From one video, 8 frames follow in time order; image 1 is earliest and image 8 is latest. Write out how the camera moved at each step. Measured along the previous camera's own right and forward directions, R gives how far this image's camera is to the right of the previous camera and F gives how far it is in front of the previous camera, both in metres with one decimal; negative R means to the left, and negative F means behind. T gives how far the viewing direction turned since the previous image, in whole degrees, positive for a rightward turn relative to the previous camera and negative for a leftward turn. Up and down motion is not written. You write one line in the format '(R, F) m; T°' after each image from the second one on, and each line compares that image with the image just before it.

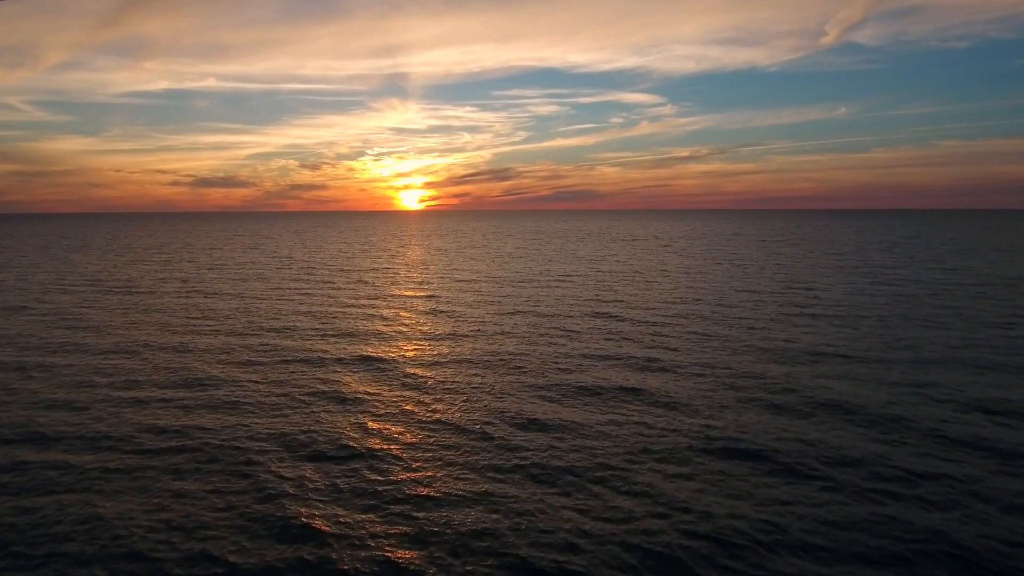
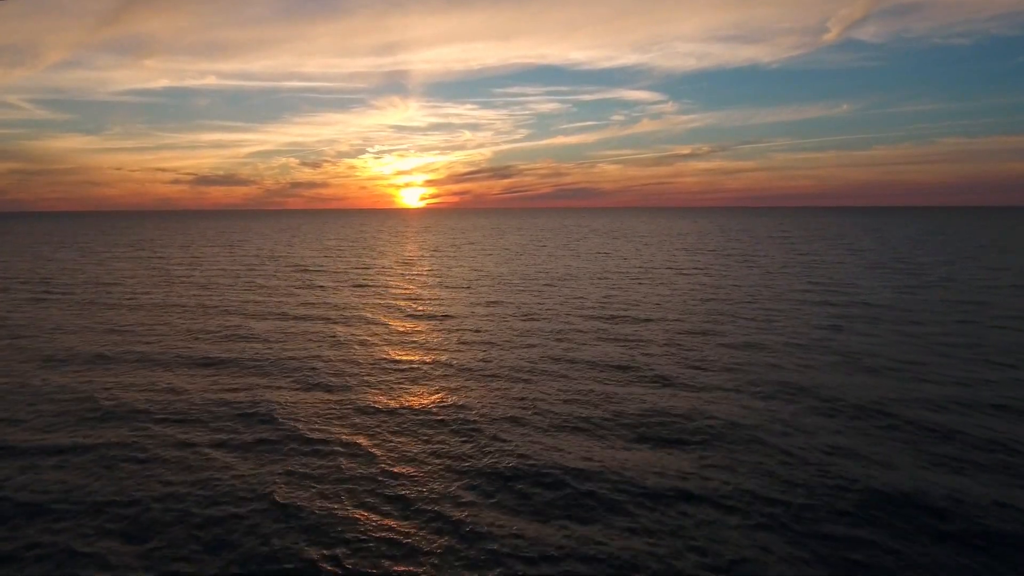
(+0.8, +6.4) m; 0°
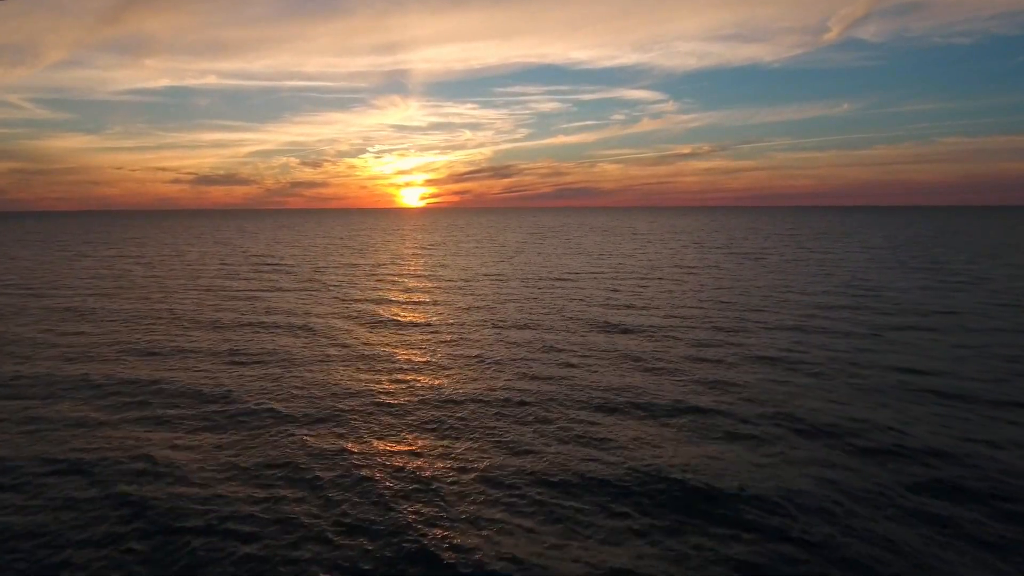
(+0.3, +3.8) m; 0°
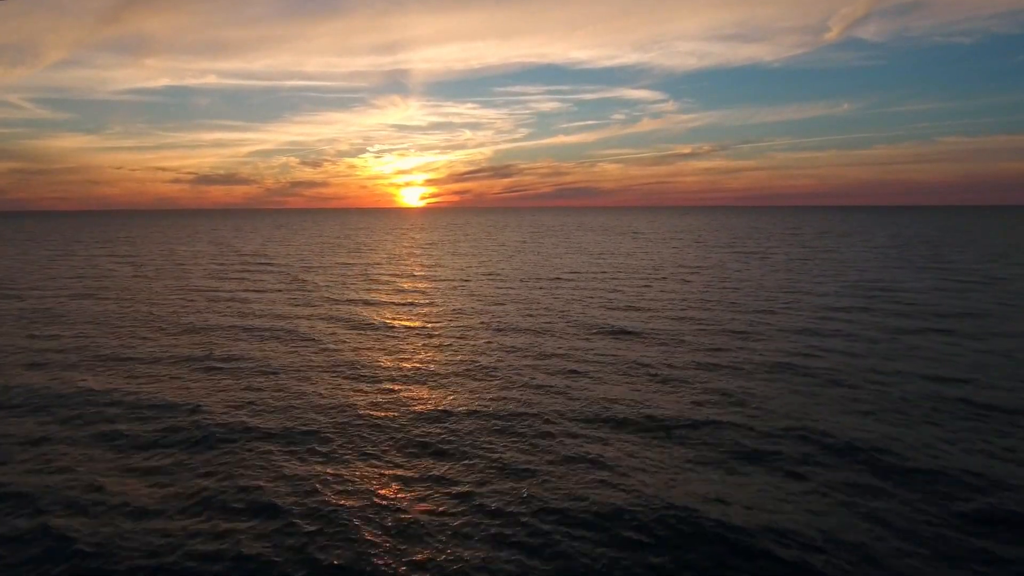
(+1.2, -4.2) m; 0°
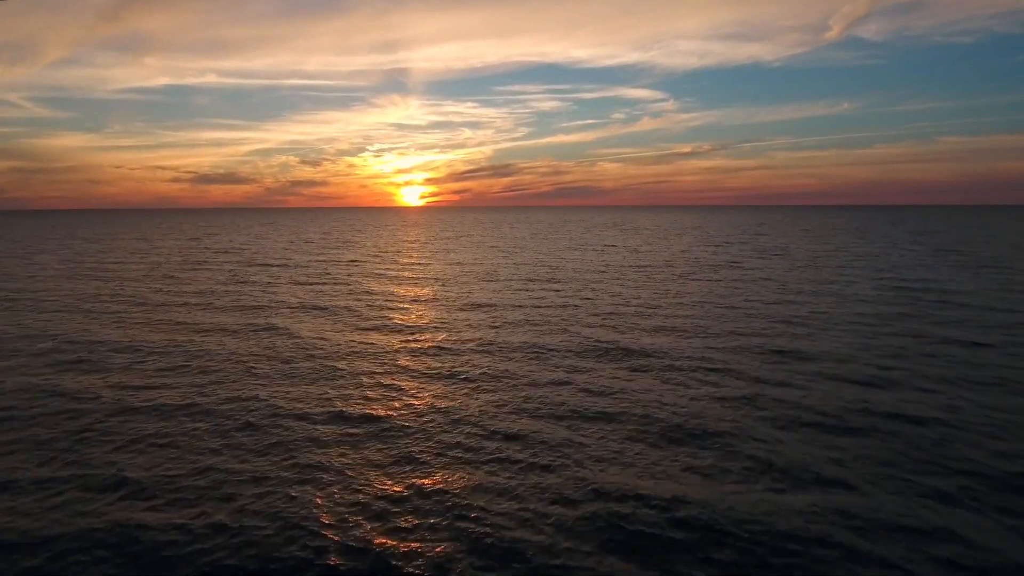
(+0.4, +5.4) m; 0°
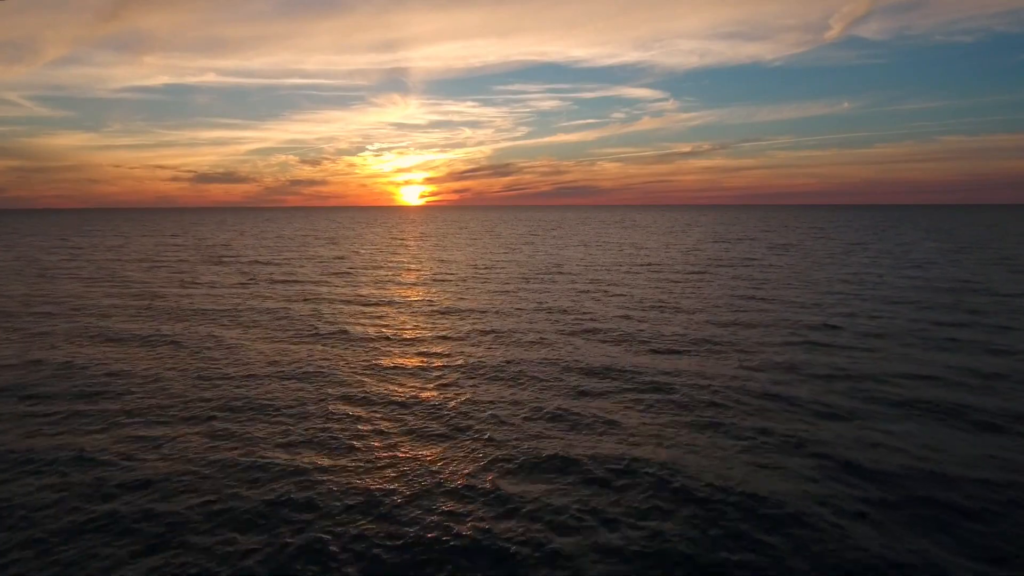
(+0.1, +3.5) m; 0°
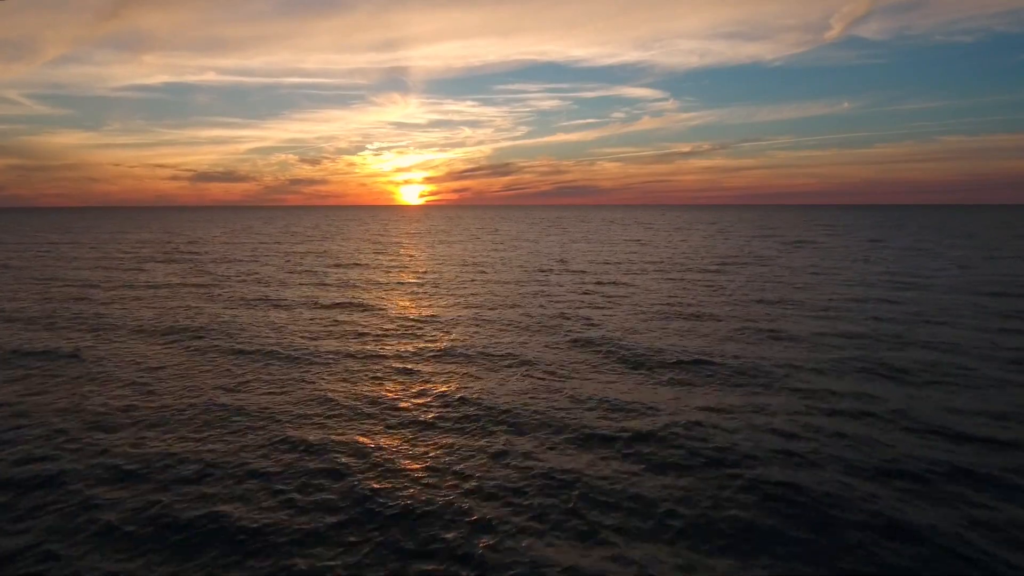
(+0.1, +2.6) m; 0°
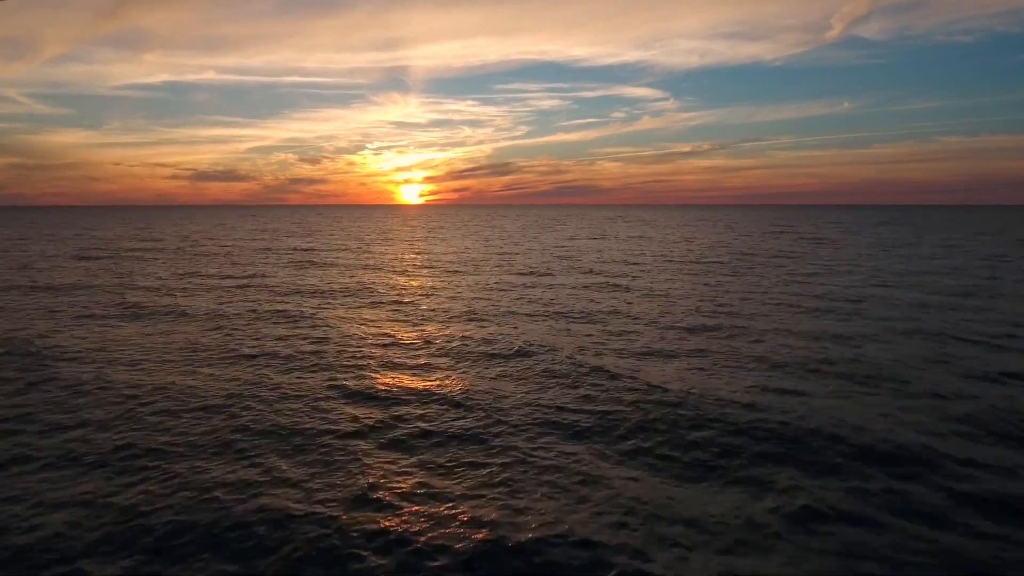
(0.0, +3.8) m; 0°
